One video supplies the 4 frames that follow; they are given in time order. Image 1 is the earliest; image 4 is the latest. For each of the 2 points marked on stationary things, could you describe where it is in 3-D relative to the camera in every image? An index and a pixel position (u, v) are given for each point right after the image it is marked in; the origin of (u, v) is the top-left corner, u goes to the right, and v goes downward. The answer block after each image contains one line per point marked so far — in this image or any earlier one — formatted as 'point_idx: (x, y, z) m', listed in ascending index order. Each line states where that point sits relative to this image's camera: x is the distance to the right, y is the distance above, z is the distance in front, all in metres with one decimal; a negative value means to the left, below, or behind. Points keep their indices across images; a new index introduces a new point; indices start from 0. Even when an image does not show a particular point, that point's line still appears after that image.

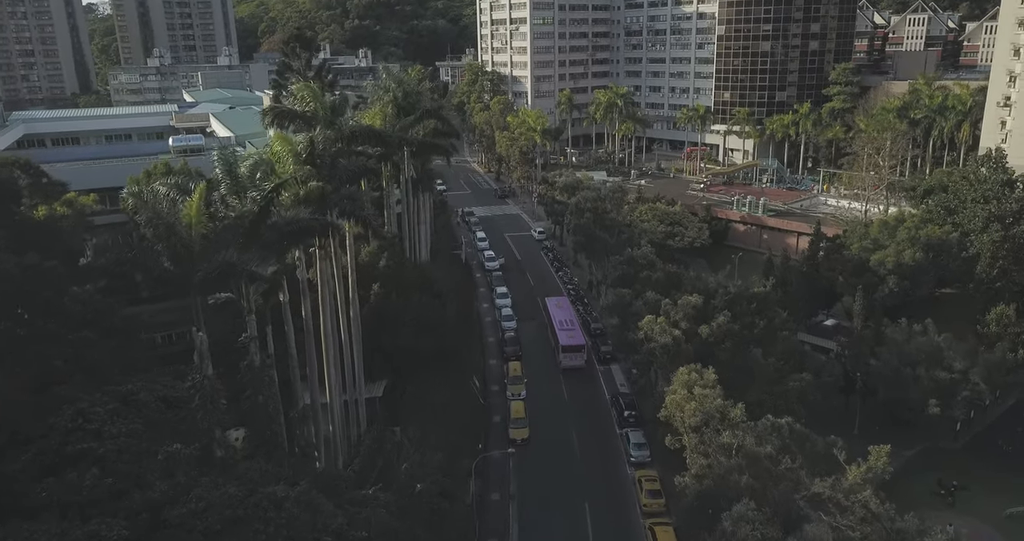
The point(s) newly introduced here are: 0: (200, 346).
0: (-7.4, -1.9, +17.8) m
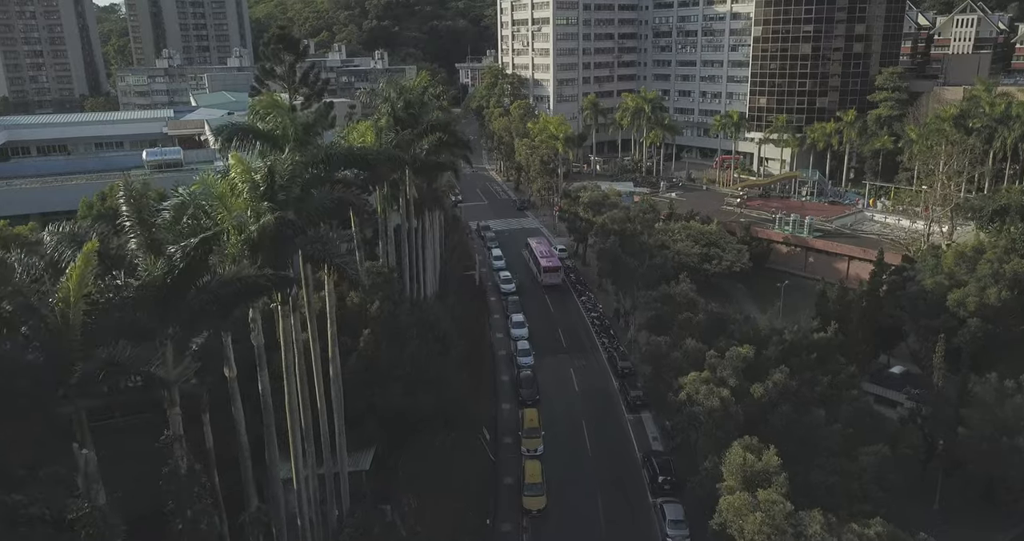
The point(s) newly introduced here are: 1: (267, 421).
0: (-7.3, -3.3, +13.0) m
1: (-5.9, -3.6, +18.1) m
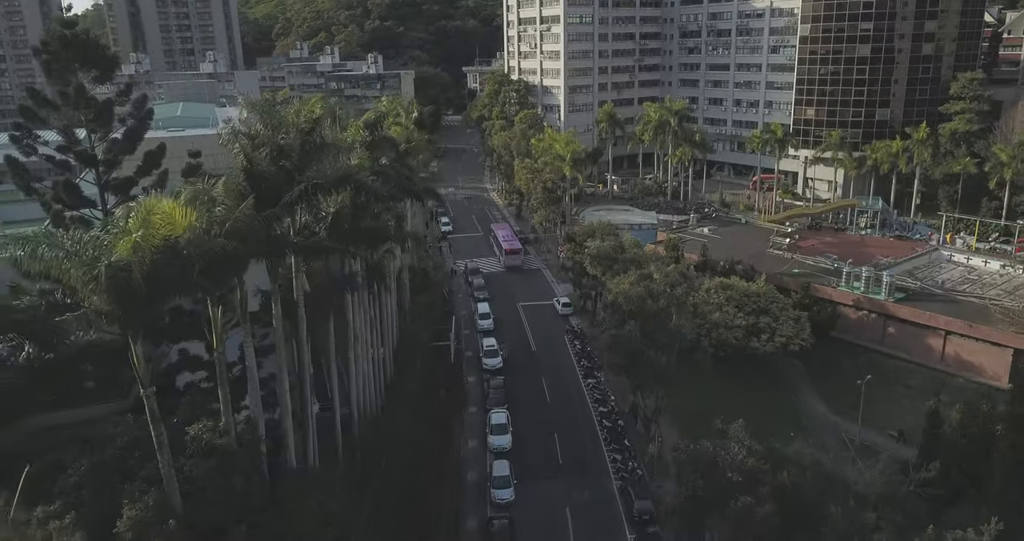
0: (-9.2, -6.9, +1.4) m
1: (-7.6, -7.2, +6.5) m
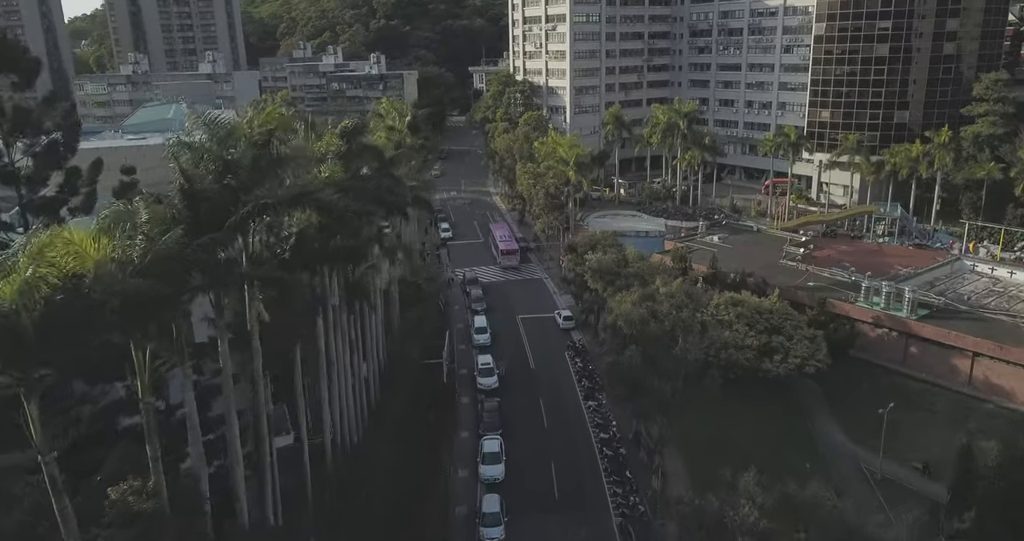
0: (-9.9, -7.6, -0.8) m
1: (-8.3, -7.9, +4.3) m
